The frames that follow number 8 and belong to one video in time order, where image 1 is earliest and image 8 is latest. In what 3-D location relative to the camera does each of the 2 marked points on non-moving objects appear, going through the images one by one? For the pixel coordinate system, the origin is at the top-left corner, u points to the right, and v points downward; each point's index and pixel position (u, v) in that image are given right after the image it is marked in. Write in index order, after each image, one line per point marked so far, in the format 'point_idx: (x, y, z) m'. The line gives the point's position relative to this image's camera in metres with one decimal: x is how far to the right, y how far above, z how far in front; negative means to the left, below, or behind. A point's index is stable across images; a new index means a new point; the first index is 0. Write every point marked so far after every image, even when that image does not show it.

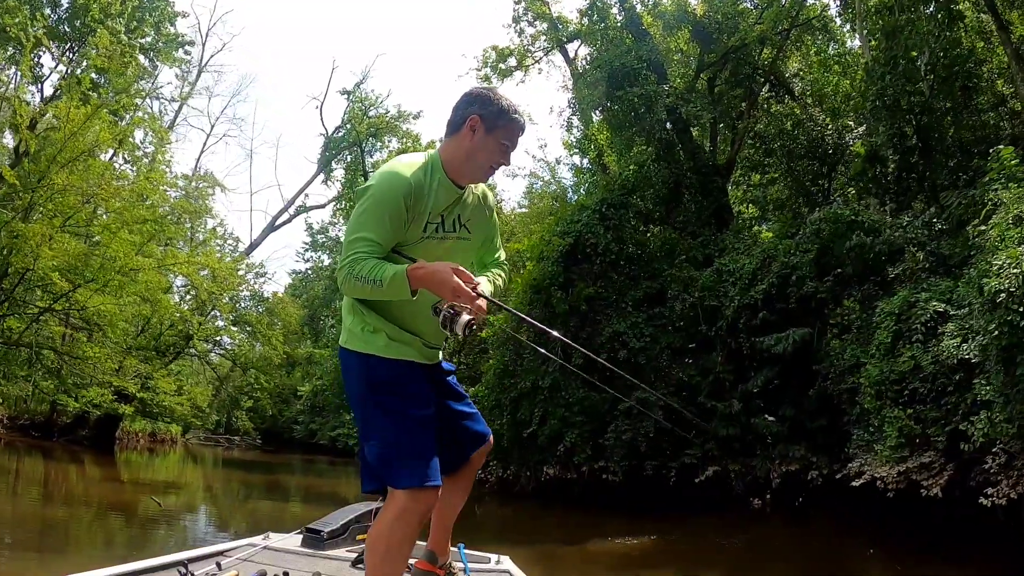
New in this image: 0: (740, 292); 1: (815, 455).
0: (+3.0, 0.0, +9.5) m
1: (+3.7, -2.0, +8.8) m
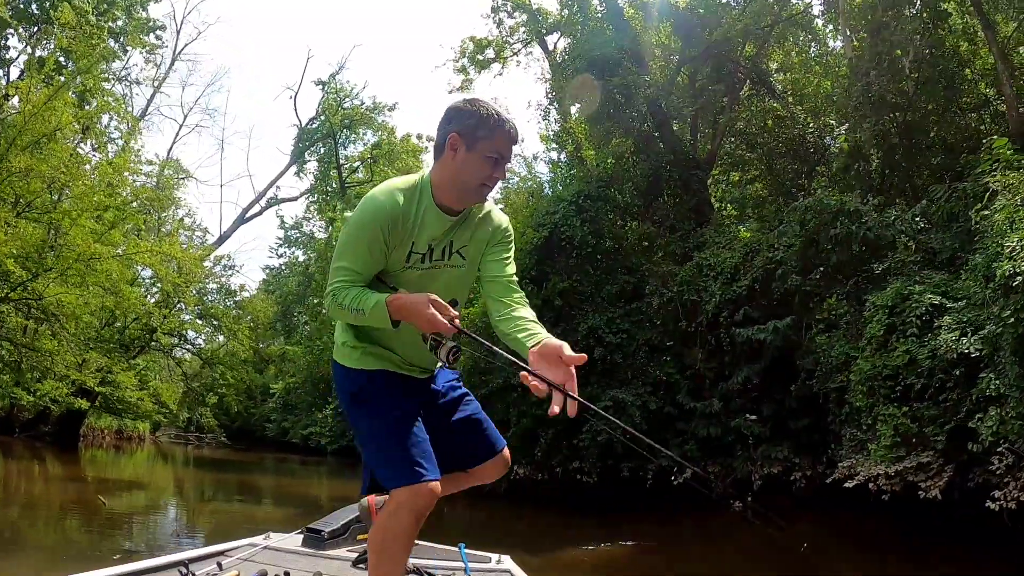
0: (+2.6, +0.1, +9.2) m
1: (+3.4, -2.0, +8.6) m
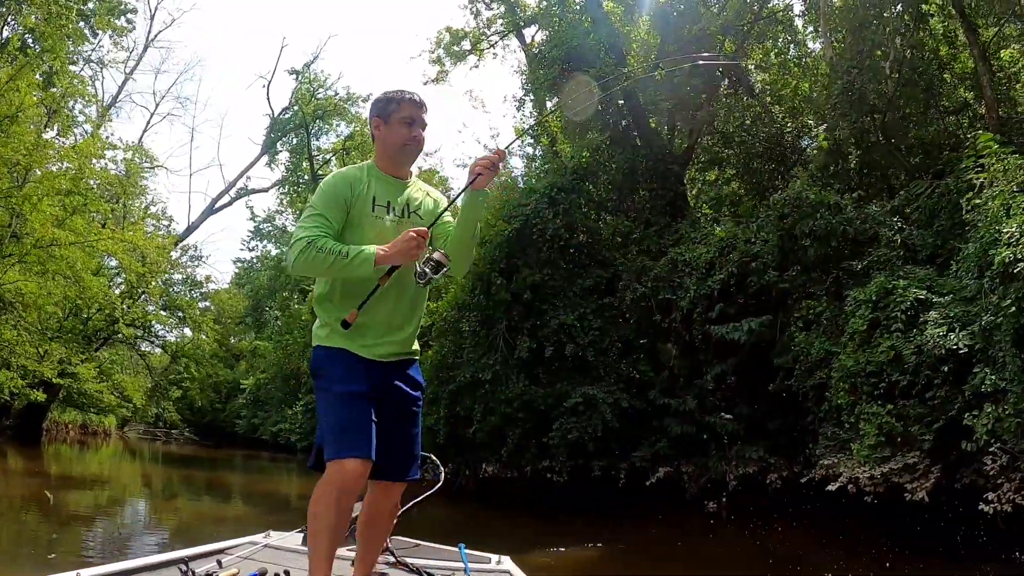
0: (+2.3, +0.1, +9.0) m
1: (+3.1, -1.9, +8.4) m
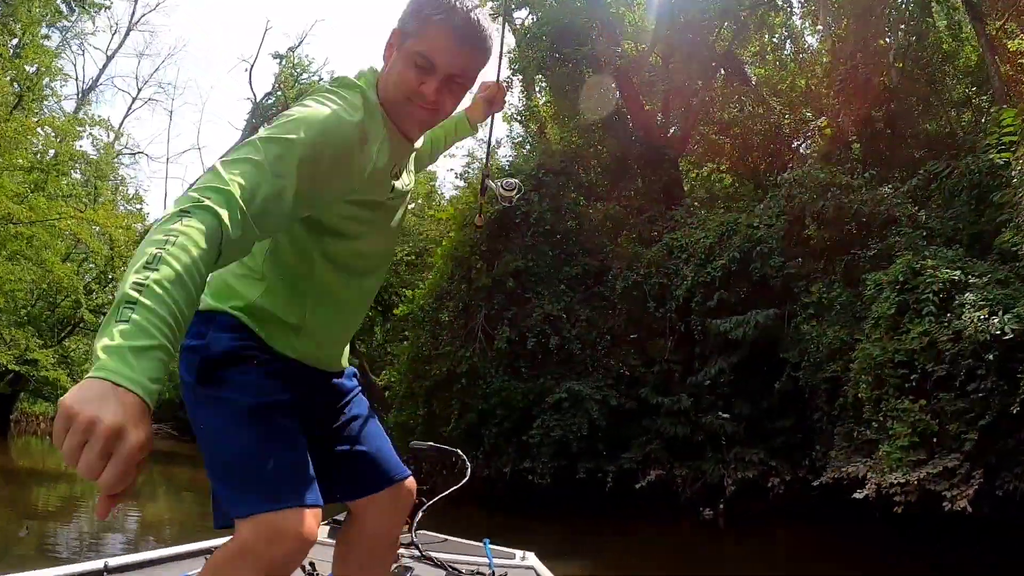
0: (+2.1, +0.2, +8.5) m
1: (+2.8, -1.9, +7.9) m
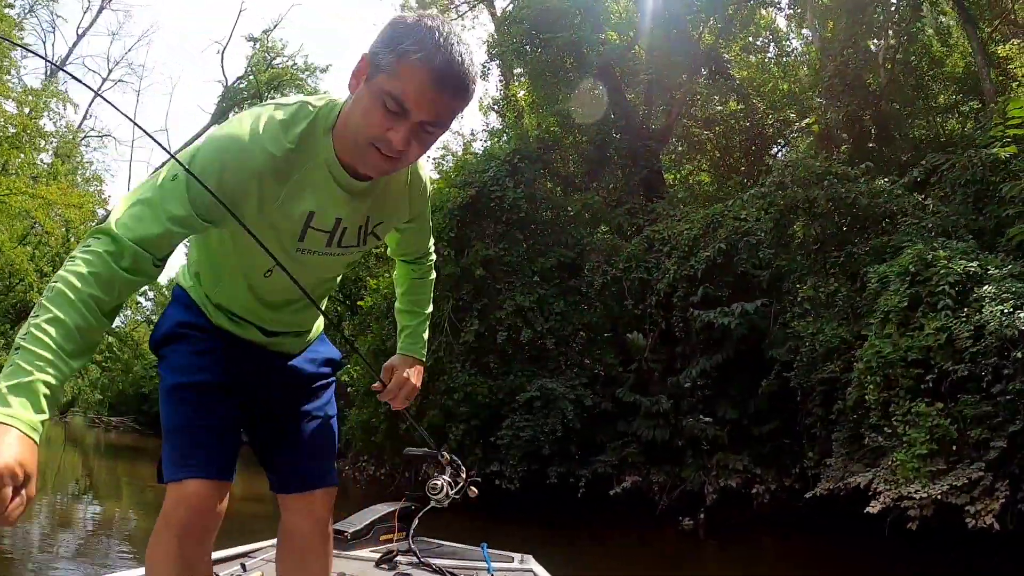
0: (+1.8, +0.3, +8.1) m
1: (+2.5, -1.8, +7.5) m
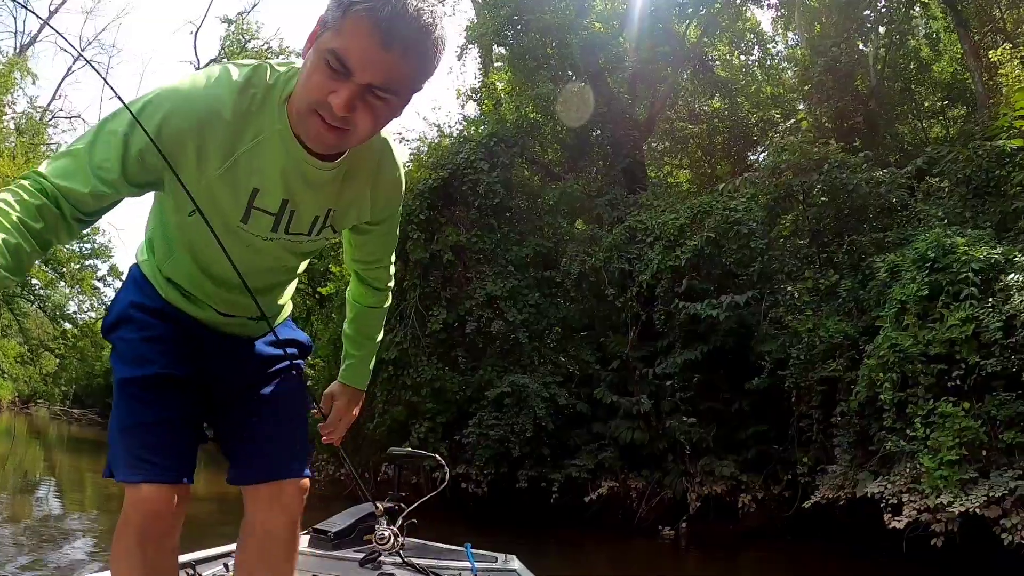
0: (+1.5, +0.3, +7.7) m
1: (+2.2, -1.8, +7.2) m
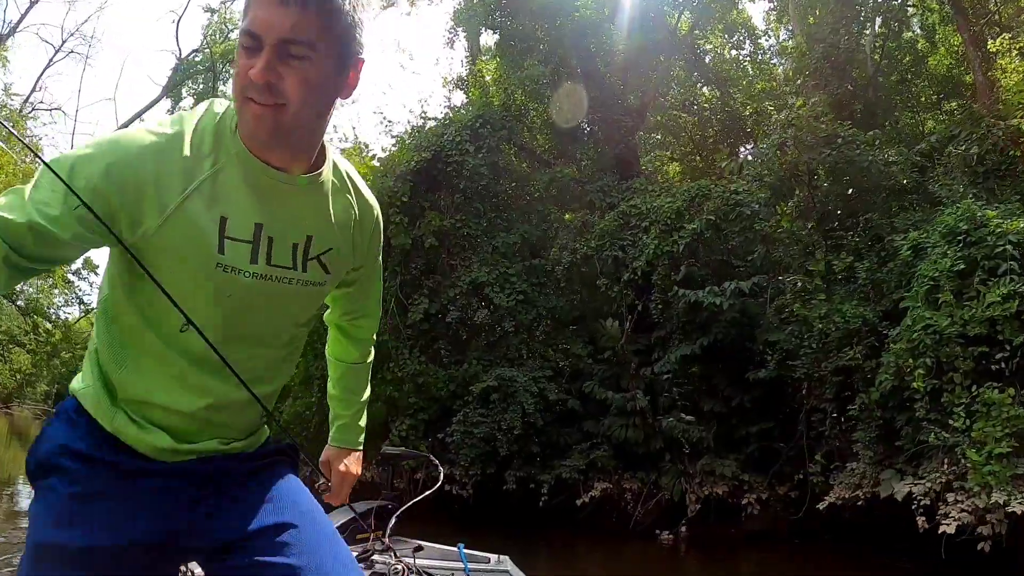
0: (+1.4, +0.4, +7.4) m
1: (+2.1, -1.7, +6.9) m
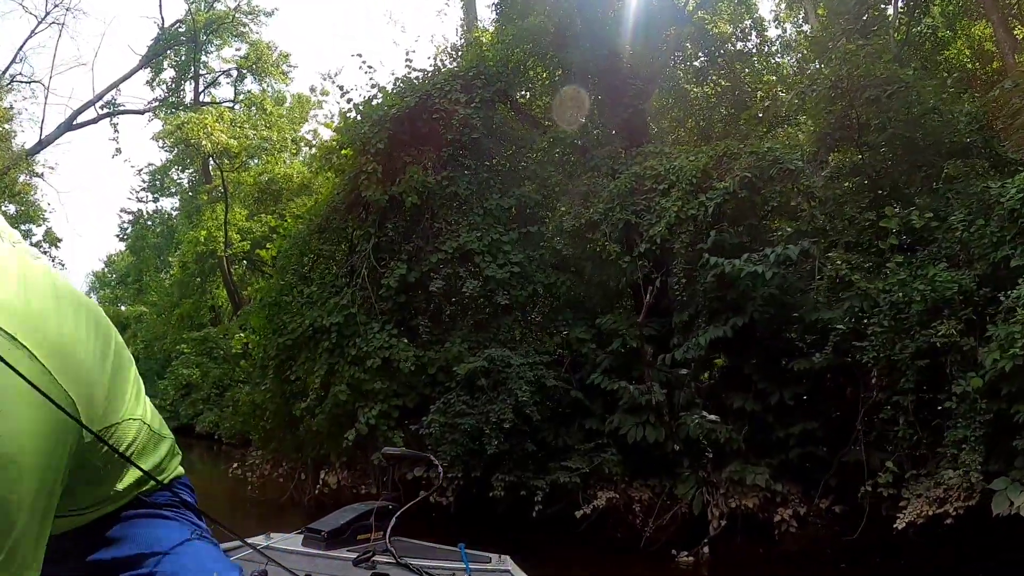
0: (+1.4, +0.5, +6.6) m
1: (+2.0, -1.6, +6.1) m
